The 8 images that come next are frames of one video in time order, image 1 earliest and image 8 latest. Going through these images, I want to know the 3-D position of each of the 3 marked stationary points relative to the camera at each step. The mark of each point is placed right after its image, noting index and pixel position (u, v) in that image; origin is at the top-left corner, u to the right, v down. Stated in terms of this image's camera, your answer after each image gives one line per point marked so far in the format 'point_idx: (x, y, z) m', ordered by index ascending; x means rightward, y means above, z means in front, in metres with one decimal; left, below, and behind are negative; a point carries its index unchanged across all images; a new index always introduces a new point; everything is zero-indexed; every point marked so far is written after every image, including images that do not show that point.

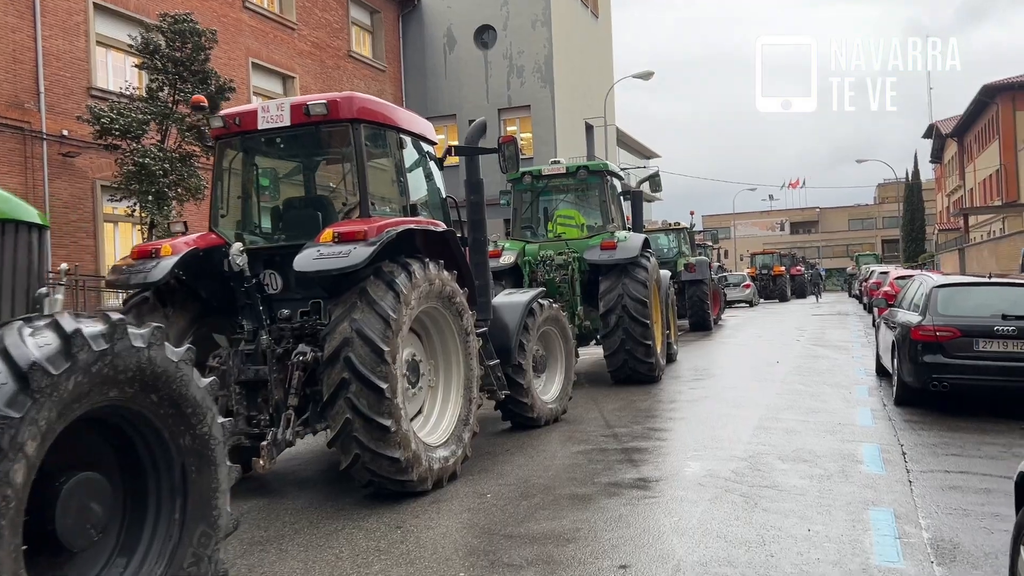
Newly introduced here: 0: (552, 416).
0: (+0.4, -1.2, +7.9) m
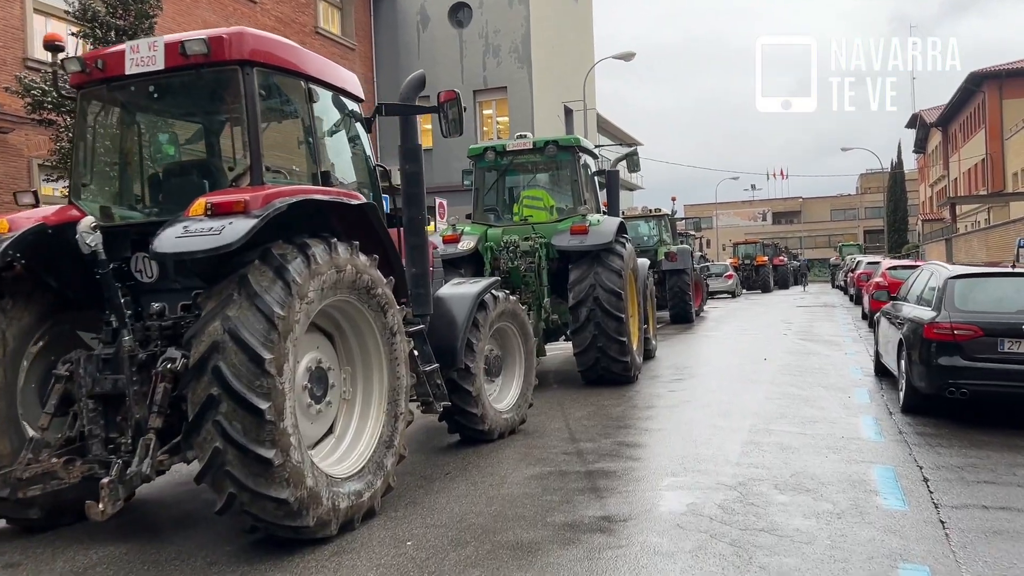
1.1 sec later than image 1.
0: (0.0, -1.1, +6.7) m
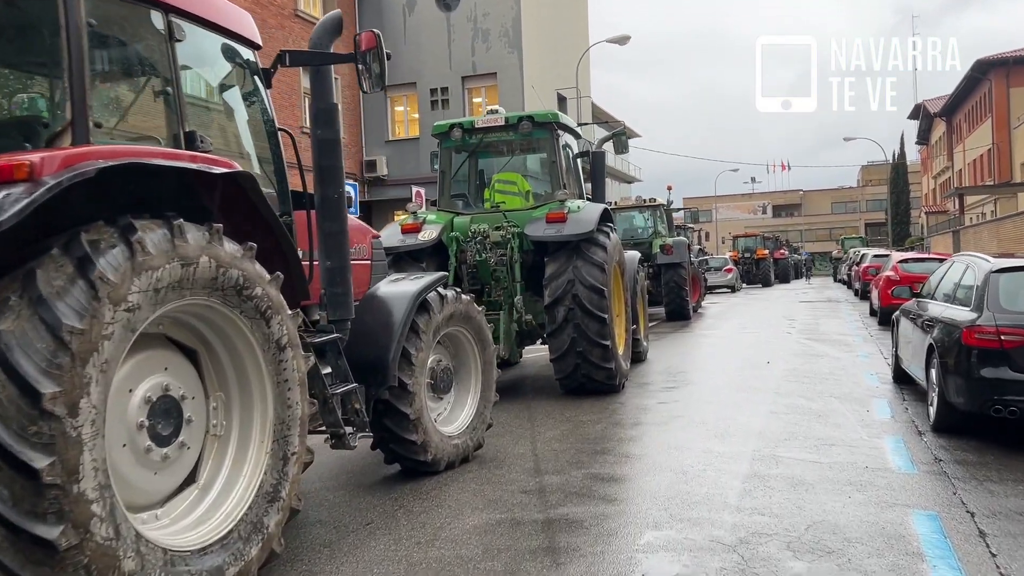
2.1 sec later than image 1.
0: (-0.4, -1.1, +5.5) m
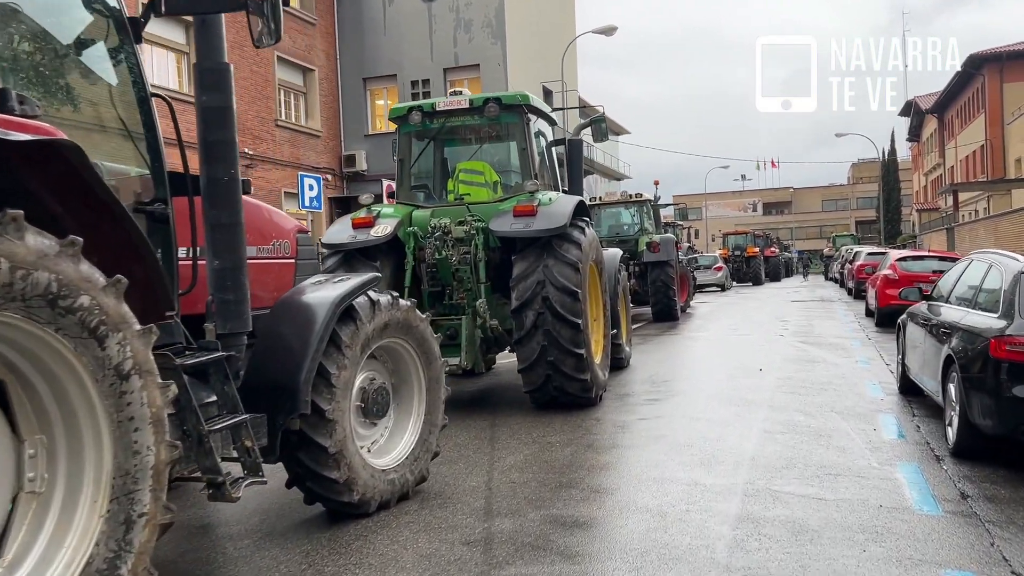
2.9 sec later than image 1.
0: (-0.6, -1.1, +4.6) m
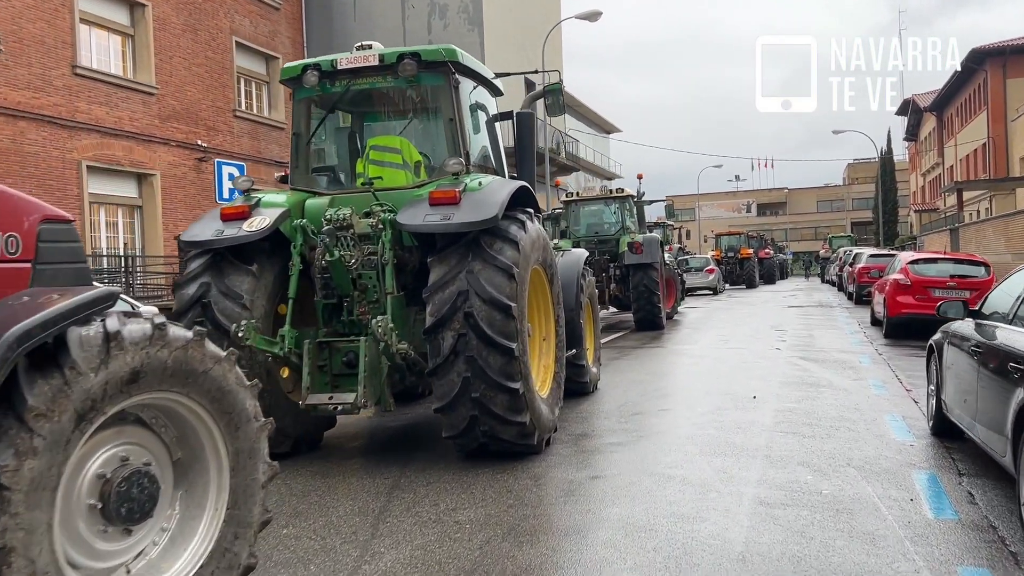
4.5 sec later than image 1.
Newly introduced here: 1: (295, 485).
0: (-1.2, -1.2, +2.8) m
1: (-1.3, -1.2, +5.3) m
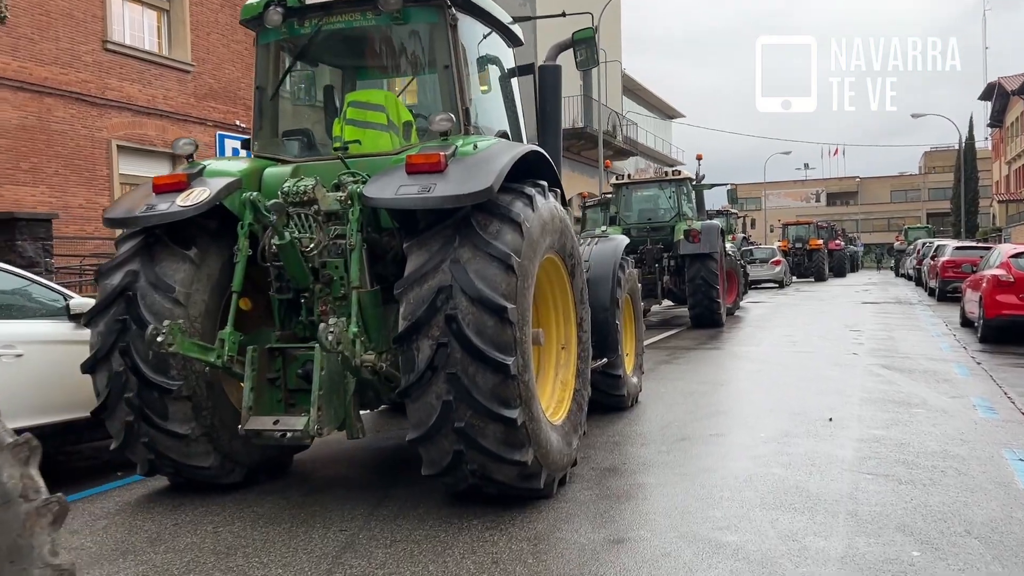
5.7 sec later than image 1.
0: (-1.4, -1.2, +1.6) m
1: (-1.4, -1.2, +4.1) m
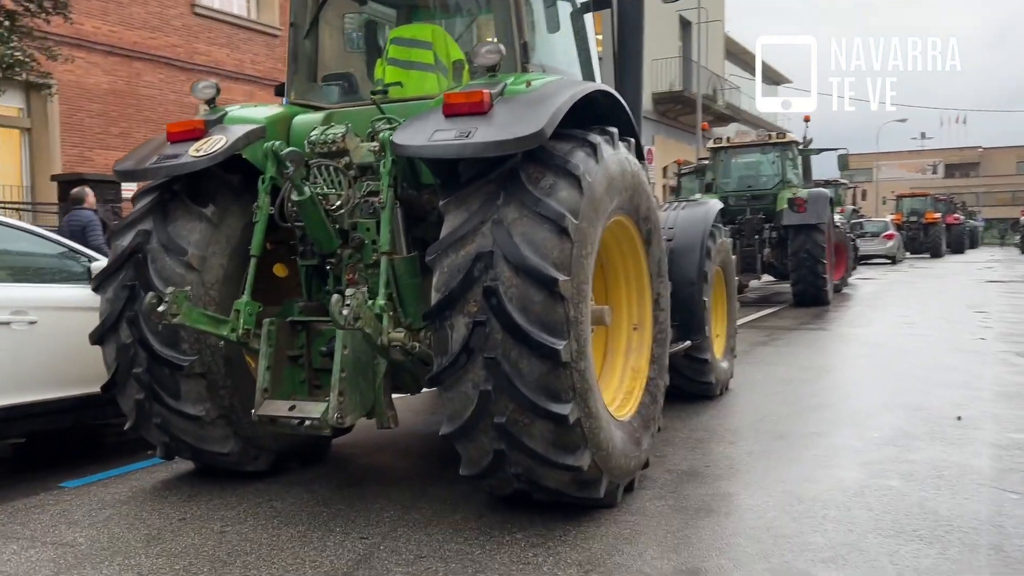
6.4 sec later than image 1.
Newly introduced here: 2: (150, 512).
0: (-1.5, -1.1, +1.0) m
1: (-1.2, -1.0, +3.5) m
2: (-1.7, -1.0, +3.9) m
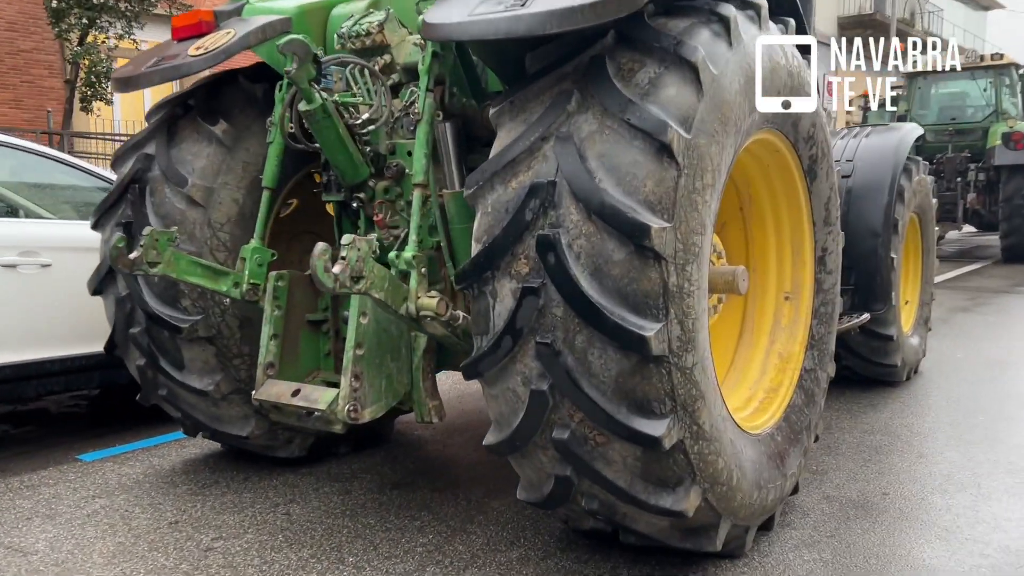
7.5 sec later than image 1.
0: (-1.7, -1.1, +0.3) m
1: (-0.9, -0.9, +2.7) m
2: (-1.4, -0.8, +3.2) m
